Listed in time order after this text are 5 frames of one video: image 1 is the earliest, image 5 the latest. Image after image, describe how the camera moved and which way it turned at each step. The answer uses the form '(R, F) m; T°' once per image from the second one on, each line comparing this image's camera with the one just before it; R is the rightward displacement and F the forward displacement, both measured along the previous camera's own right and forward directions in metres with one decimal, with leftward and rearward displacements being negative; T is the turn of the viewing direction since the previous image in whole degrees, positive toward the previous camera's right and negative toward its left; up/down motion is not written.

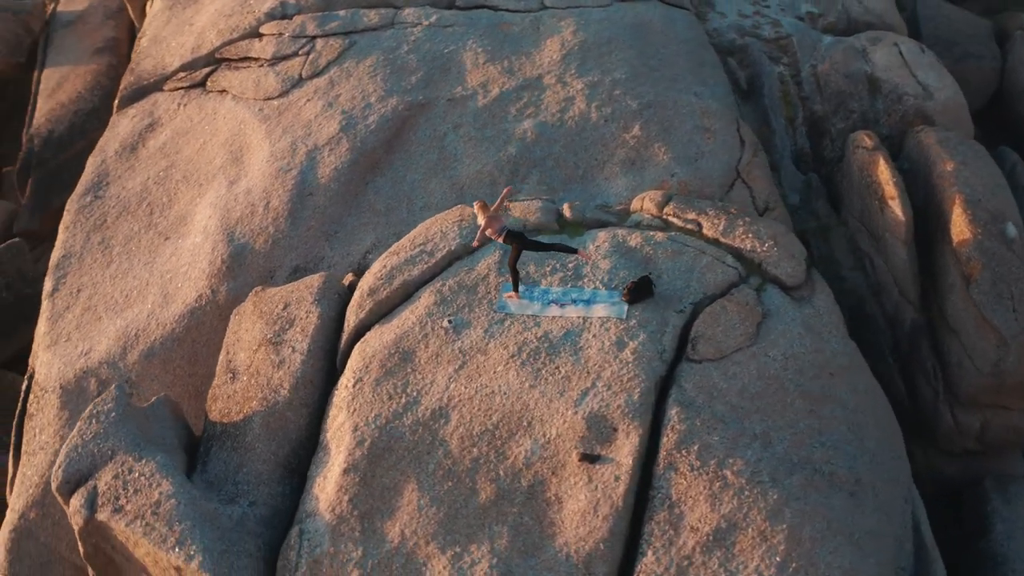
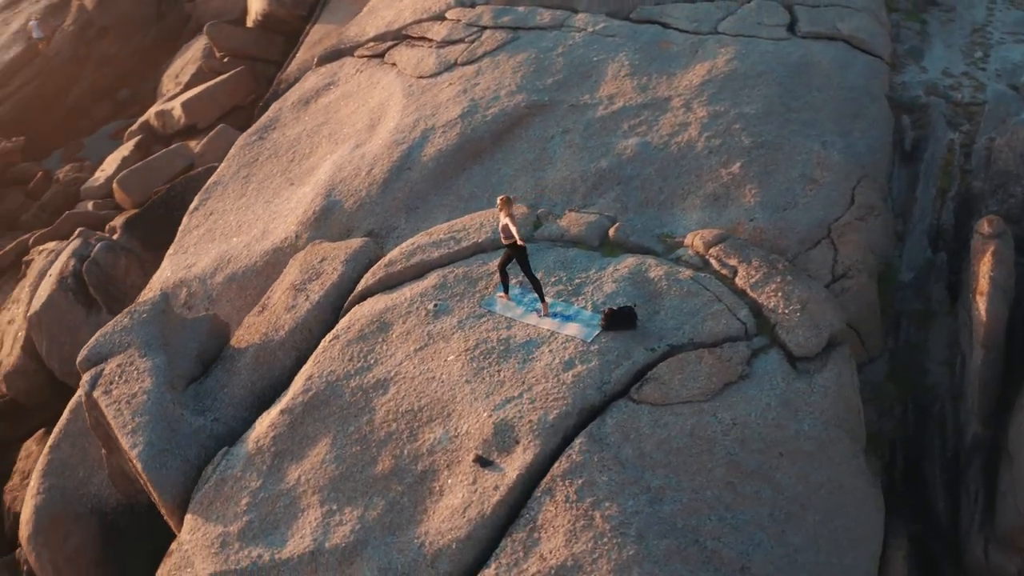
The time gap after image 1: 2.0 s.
(+2.3, +0.3) m; -20°
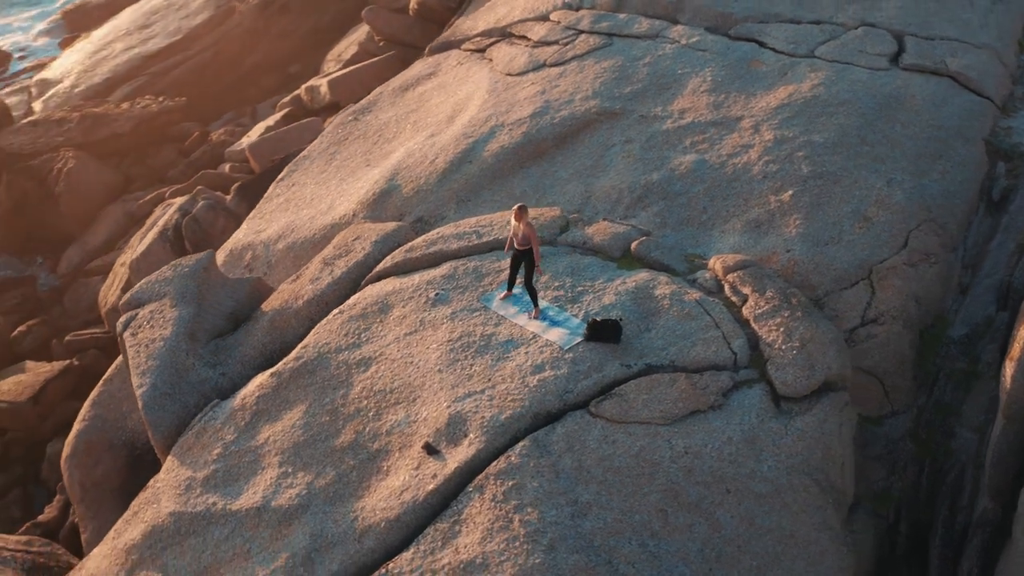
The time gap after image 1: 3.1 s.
(+1.3, +0.1) m; -11°
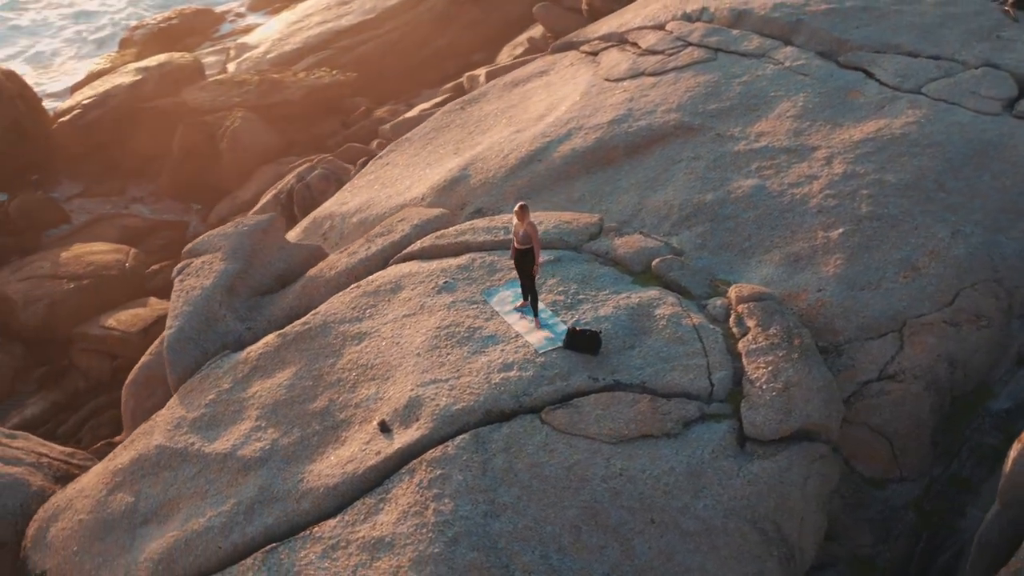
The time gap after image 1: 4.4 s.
(+1.4, +0.1) m; -12°
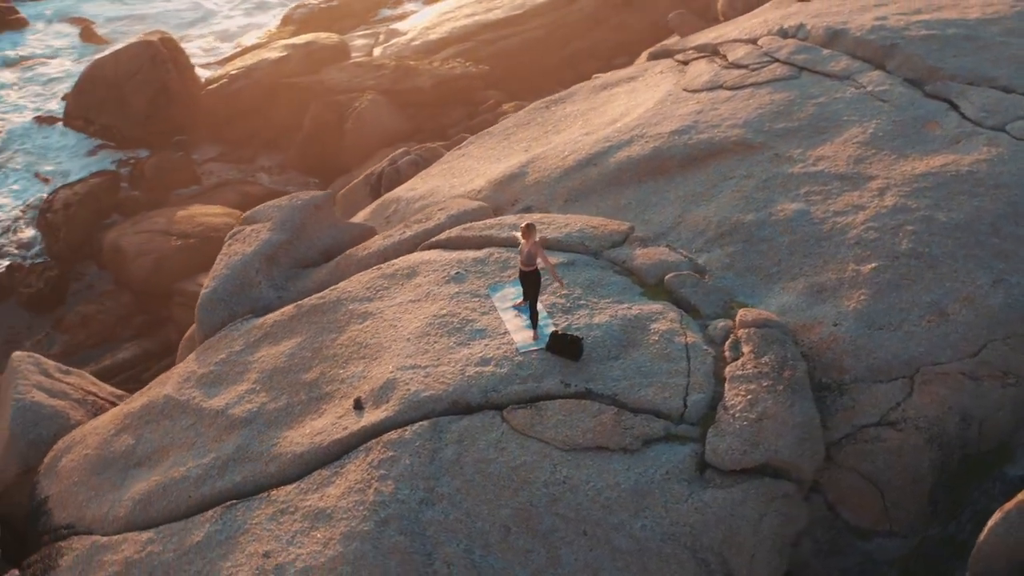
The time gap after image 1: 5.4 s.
(+1.1, +0.1) m; -10°
